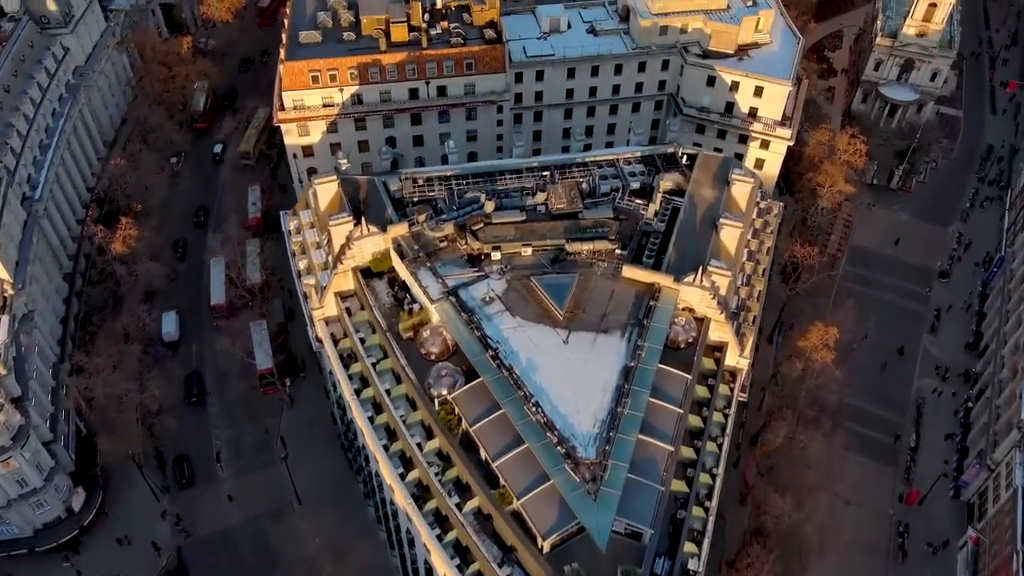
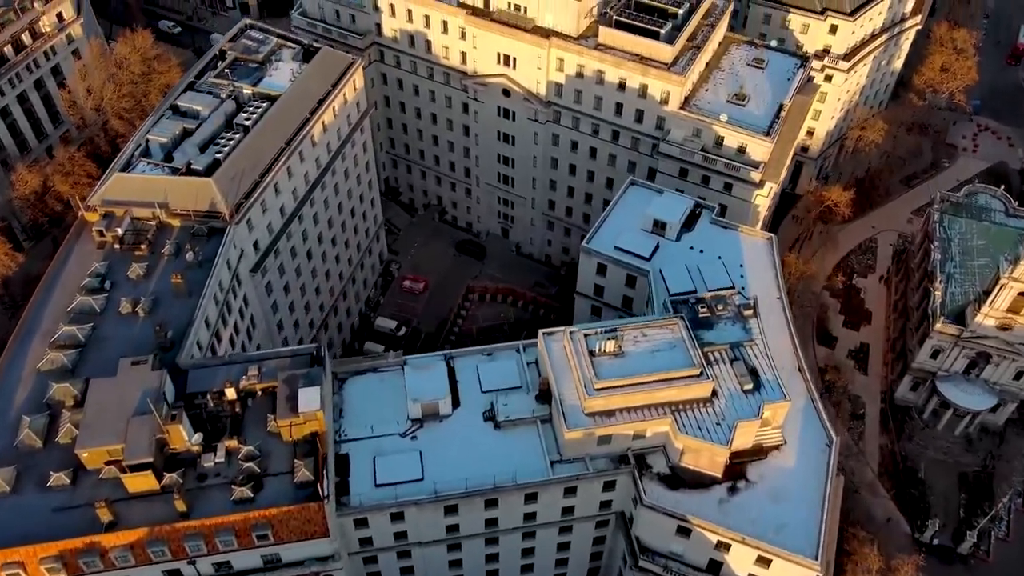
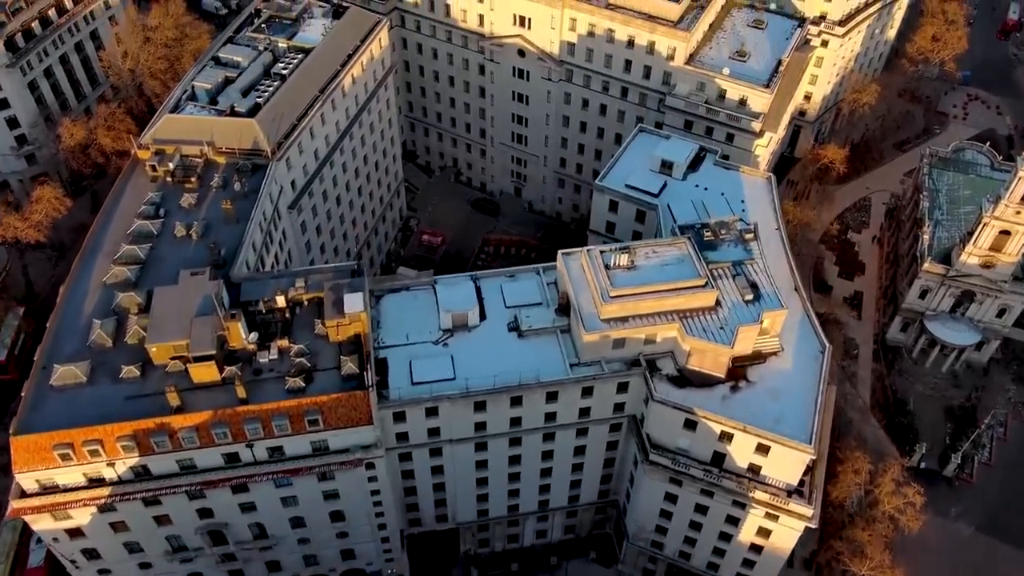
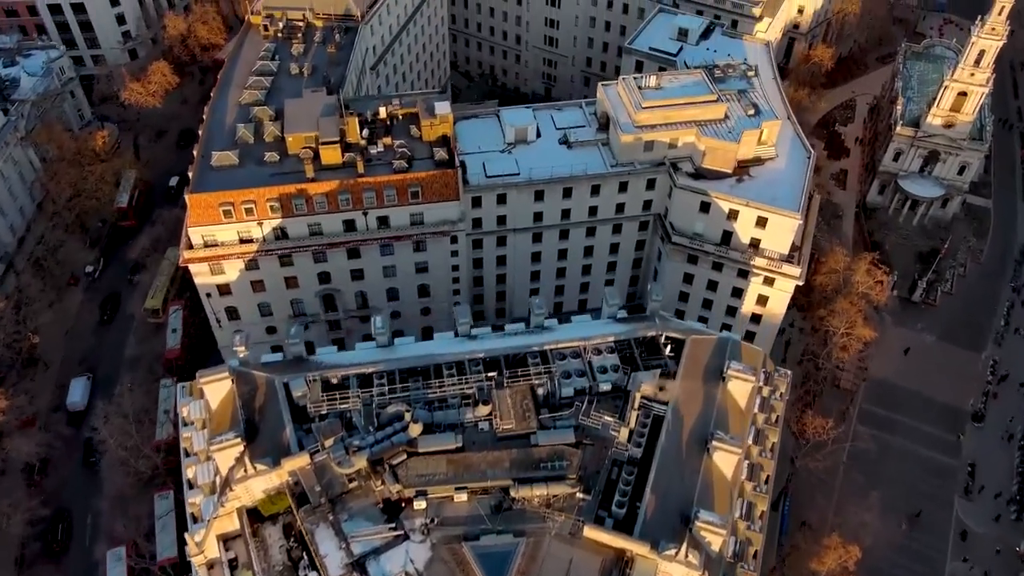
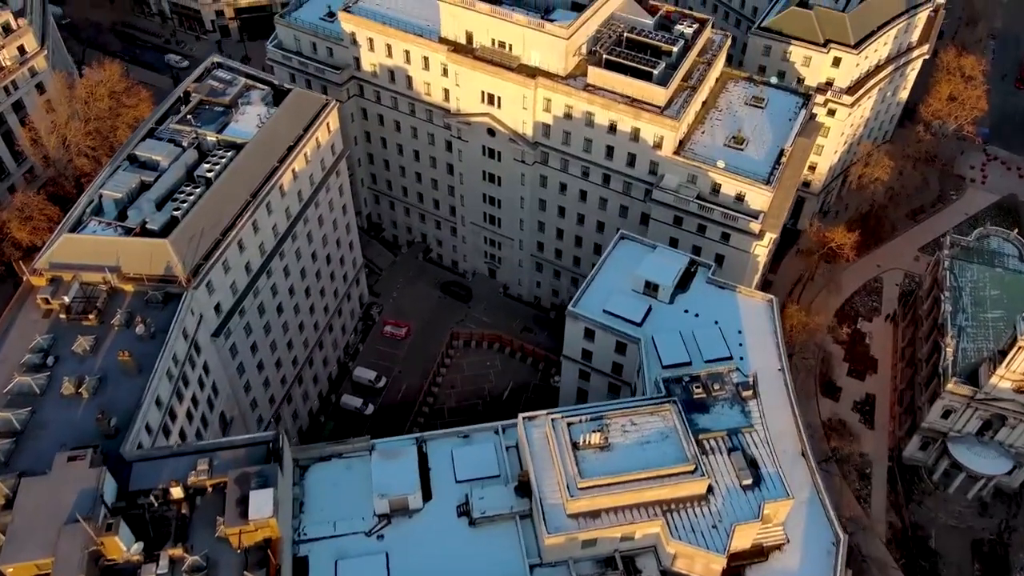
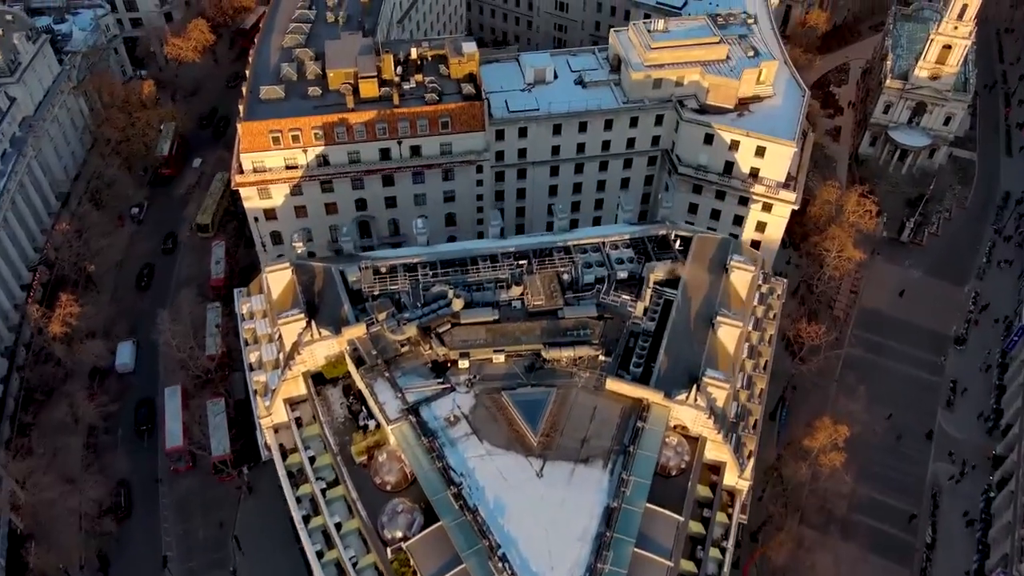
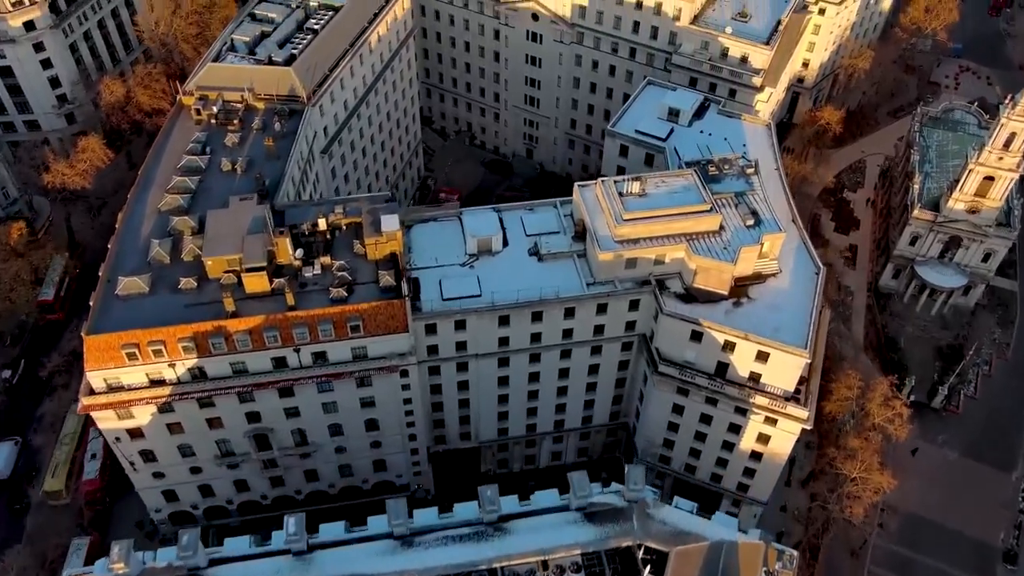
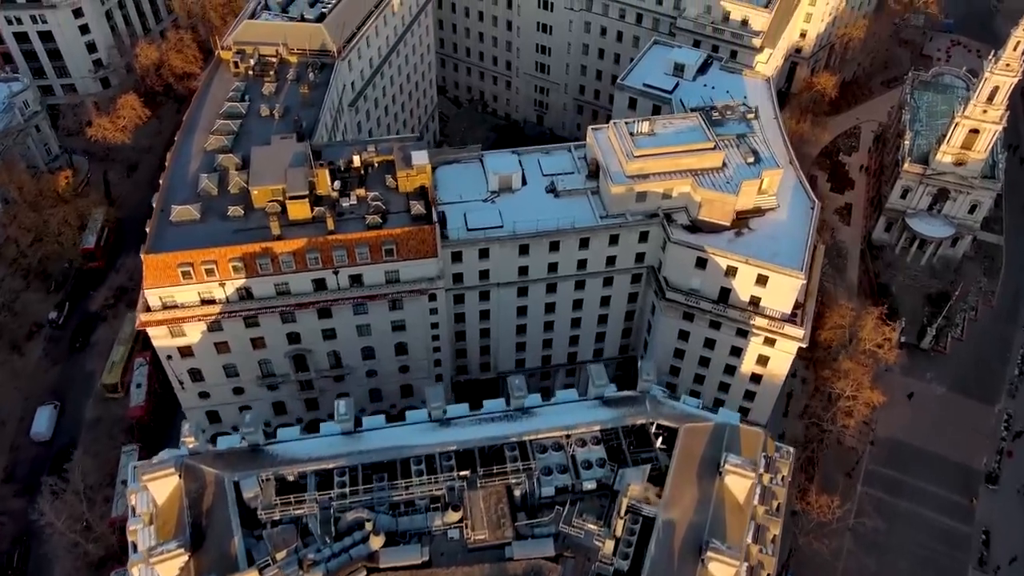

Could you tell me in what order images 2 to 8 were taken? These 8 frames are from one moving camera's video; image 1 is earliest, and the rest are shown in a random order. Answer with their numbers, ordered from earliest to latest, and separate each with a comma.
6, 4, 8, 7, 3, 2, 5
